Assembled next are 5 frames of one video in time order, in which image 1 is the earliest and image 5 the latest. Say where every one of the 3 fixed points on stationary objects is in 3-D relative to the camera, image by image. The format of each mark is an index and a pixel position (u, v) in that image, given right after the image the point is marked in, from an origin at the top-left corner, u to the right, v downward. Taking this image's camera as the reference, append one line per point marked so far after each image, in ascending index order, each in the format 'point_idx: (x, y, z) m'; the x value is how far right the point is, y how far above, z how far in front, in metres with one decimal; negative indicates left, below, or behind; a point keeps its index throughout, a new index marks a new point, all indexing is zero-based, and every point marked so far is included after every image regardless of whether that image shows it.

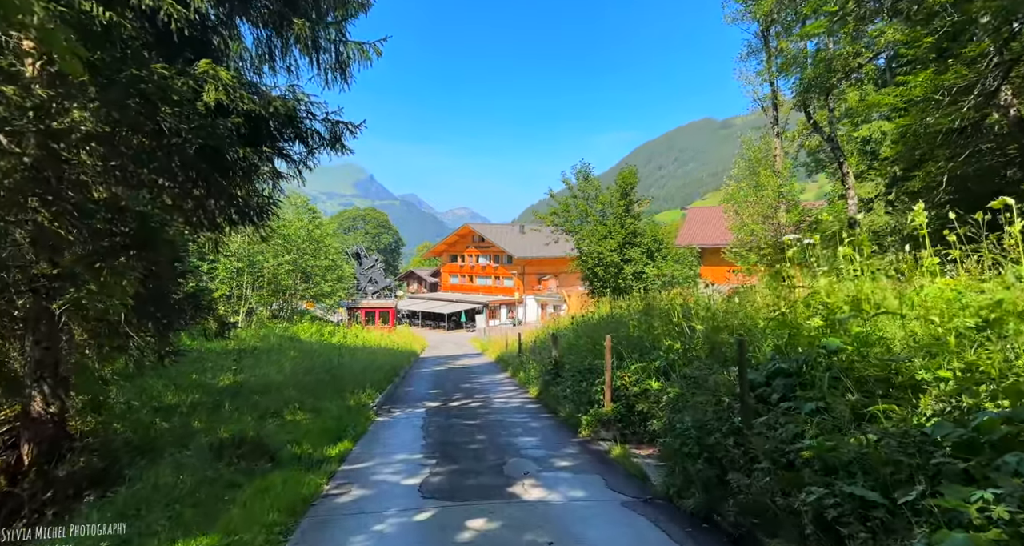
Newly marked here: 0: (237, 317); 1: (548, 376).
0: (-10.2, -1.6, +19.6) m
1: (+0.7, -2.1, +10.4) m
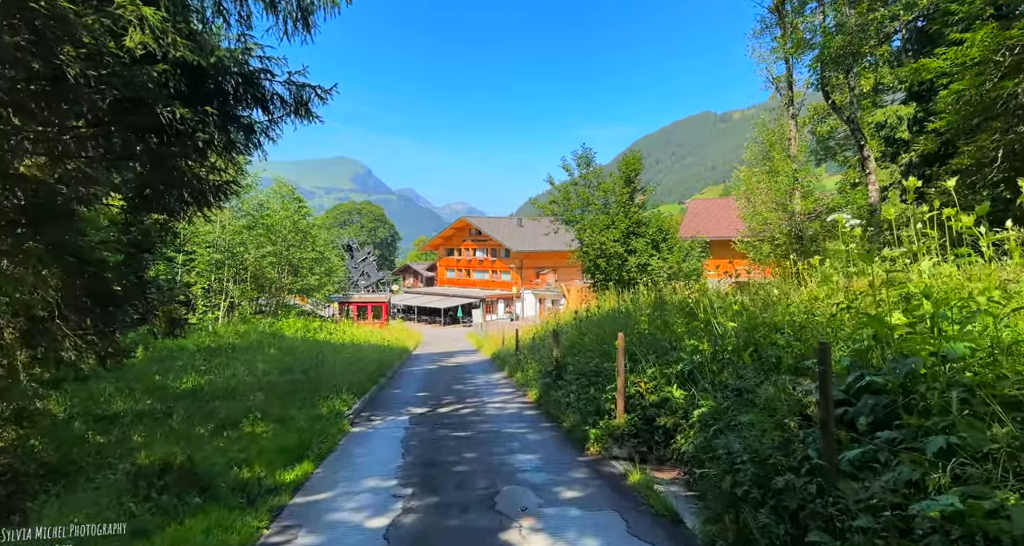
0: (-10.3, -1.4, +18.4) m
1: (+0.7, -1.9, +9.3) m
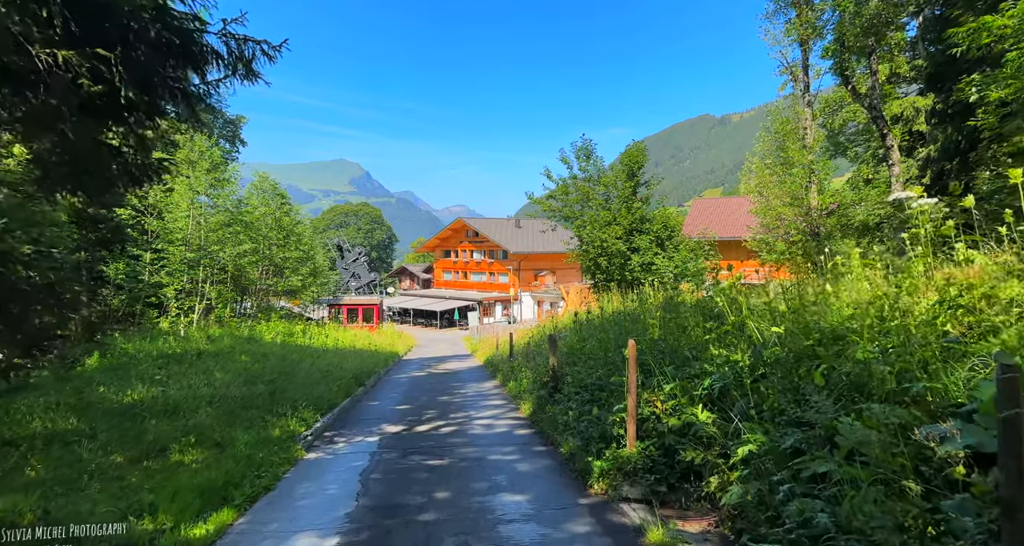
0: (-10.4, -1.4, +17.2) m
1: (+0.5, -1.8, +8.1) m
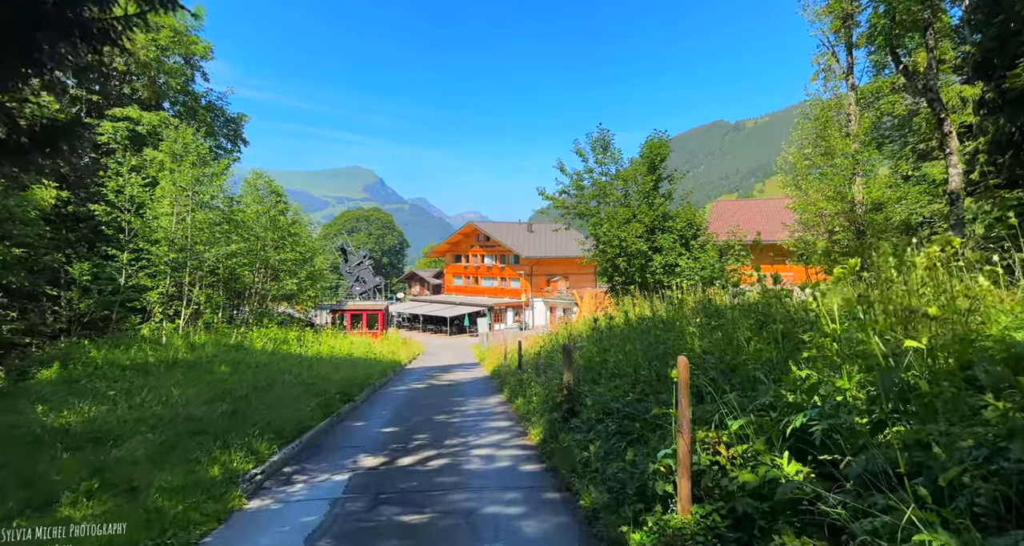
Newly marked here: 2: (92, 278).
0: (-10.1, -1.4, +16.0) m
1: (+0.6, -1.8, +6.6) m
2: (-10.3, -0.1, +13.0) m
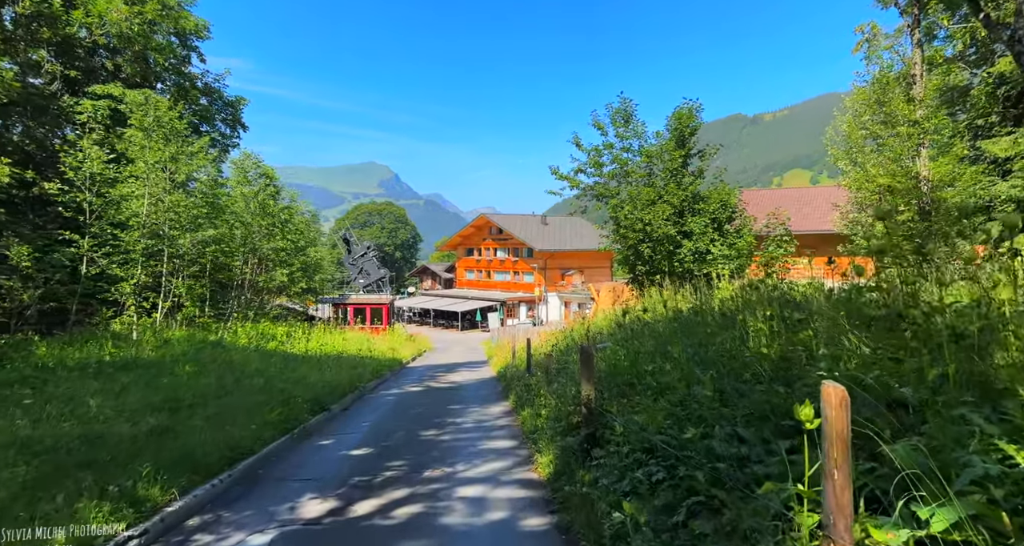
0: (-9.9, -1.1, +14.5) m
1: (+0.6, -1.6, +4.8) m
2: (-10.1, +0.2, +11.5) m
